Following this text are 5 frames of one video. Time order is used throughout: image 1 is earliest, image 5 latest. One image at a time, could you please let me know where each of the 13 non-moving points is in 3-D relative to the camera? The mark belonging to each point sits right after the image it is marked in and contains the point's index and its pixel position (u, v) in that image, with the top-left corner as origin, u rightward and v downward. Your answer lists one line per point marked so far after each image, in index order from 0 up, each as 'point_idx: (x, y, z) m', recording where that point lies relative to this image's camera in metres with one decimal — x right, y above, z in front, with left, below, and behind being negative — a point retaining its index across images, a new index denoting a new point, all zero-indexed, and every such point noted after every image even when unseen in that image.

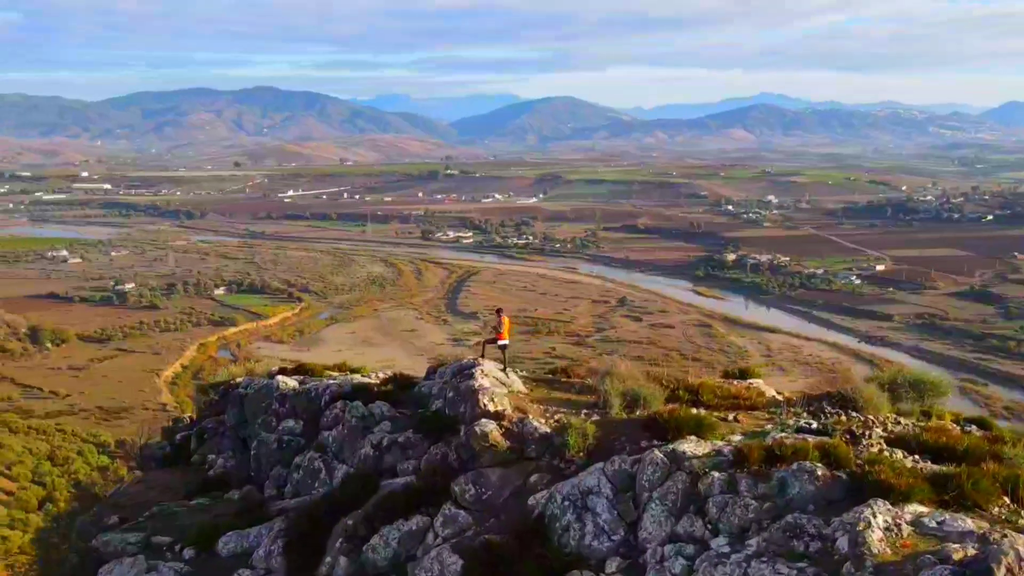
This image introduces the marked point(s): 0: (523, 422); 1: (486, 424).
0: (+0.1, -1.2, +9.1) m
1: (-0.3, -1.2, +9.0) m
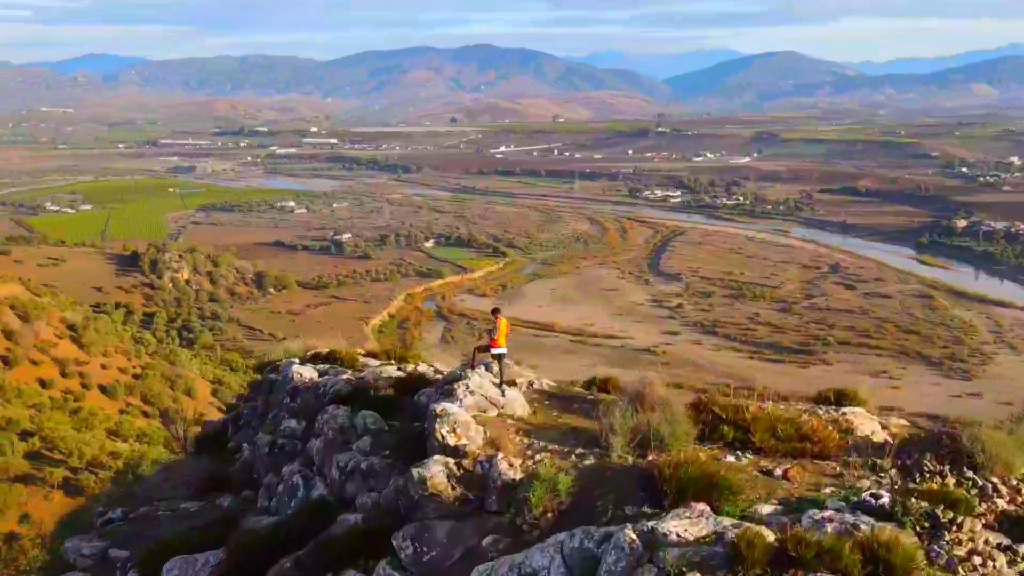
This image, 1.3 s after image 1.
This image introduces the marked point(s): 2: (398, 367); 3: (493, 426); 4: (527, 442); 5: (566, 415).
0: (-0.2, -1.2, +7.0) m
1: (-0.5, -1.2, +7.0) m
2: (-1.4, -1.0, +11.5) m
3: (-0.2, -1.1, +7.5) m
4: (+0.1, -1.2, +7.3) m
5: (+0.4, -1.1, +8.1) m
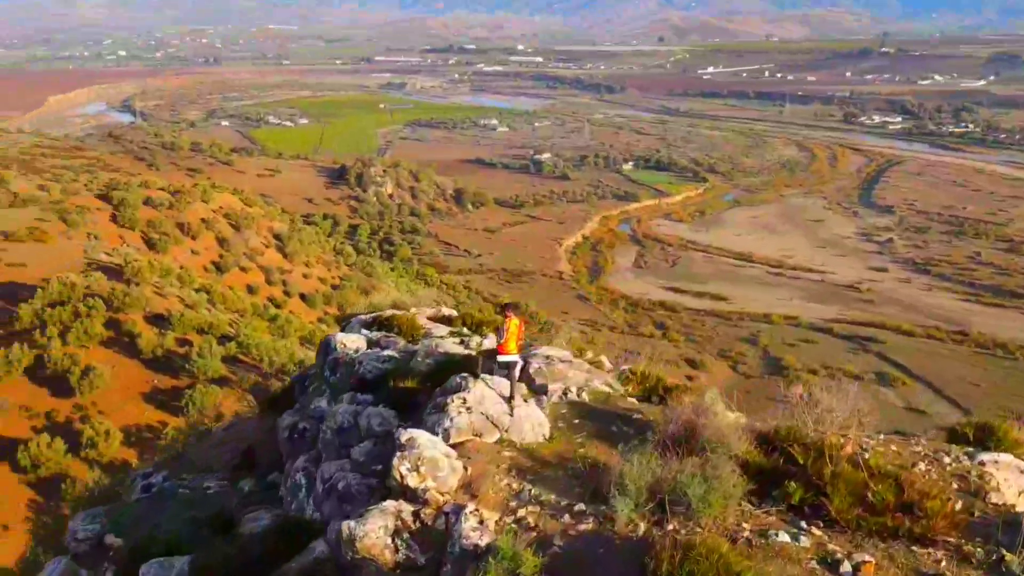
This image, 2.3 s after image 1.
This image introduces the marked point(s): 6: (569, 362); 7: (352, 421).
0: (-0.3, -1.2, +5.5) m
1: (-0.7, -1.2, +5.5) m
2: (-0.6, -0.6, +10.1) m
3: (-0.2, -1.0, +5.9) m
4: (0.0, -1.2, +5.7) m
5: (+0.5, -1.0, +6.4) m
6: (+0.5, -0.6, +8.0) m
7: (-1.2, -1.0, +7.6) m
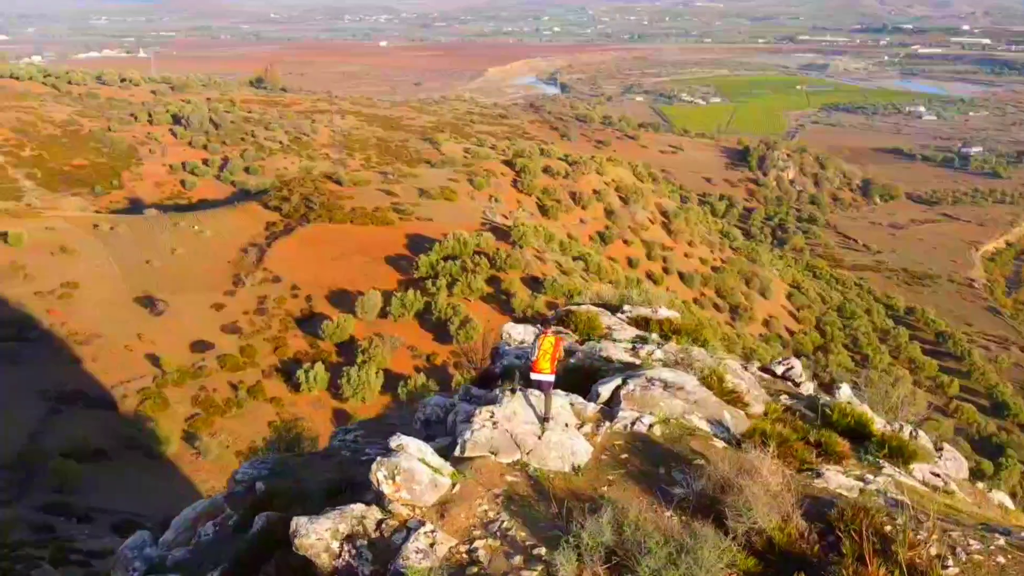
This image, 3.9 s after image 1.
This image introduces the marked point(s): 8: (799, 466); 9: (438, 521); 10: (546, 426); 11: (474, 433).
0: (-0.5, -1.3, +5.3) m
1: (-0.8, -1.2, +5.5) m
2: (+1.1, -0.6, +9.6) m
3: (-0.2, -1.1, +5.7) m
4: (-0.1, -1.3, +5.4) m
5: (+0.6, -1.2, +5.8) m
6: (+1.2, -0.8, +7.3) m
7: (-0.5, -1.0, +7.6) m
8: (+1.9, -1.2, +6.5) m
9: (-0.4, -1.3, +5.3) m
10: (+0.2, -0.9, +6.1) m
11: (-0.2, -0.9, +6.0) m
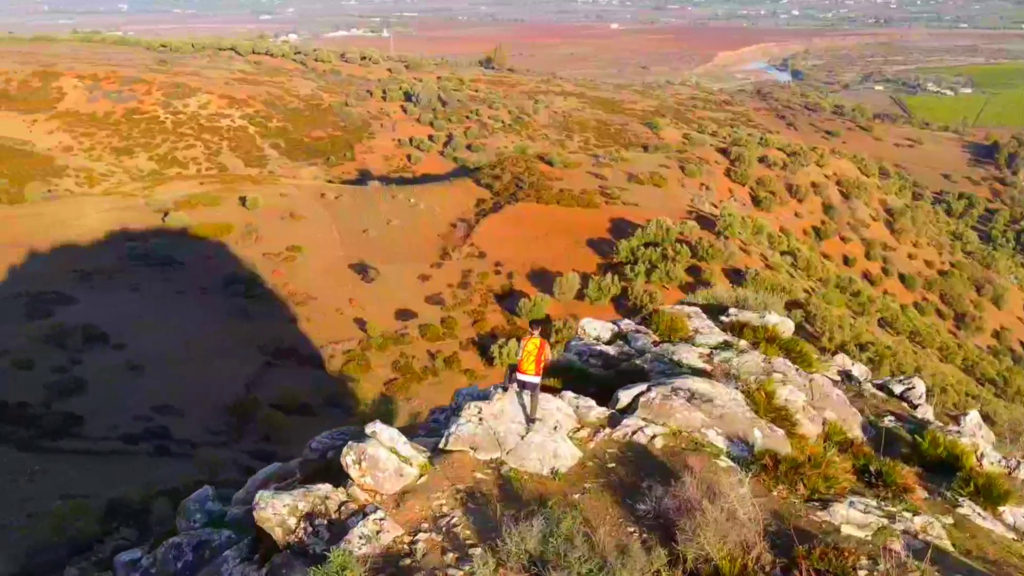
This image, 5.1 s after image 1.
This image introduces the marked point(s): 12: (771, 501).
0: (-0.8, -1.2, +5.5) m
1: (-1.1, -1.2, +5.7) m
2: (+1.7, -0.6, +9.3) m
3: (-0.4, -1.1, +5.7) m
4: (-0.4, -1.2, +5.5) m
5: (+0.4, -1.2, +5.7) m
6: (+1.4, -0.8, +7.0) m
7: (-0.3, -0.9, +7.7) m
8: (+1.8, -1.3, +6.1) m
9: (-0.7, -1.2, +5.5) m
10: (+0.1, -0.9, +6.1) m
11: (-0.3, -0.9, +6.1) m
12: (+1.6, -1.3, +6.0) m
